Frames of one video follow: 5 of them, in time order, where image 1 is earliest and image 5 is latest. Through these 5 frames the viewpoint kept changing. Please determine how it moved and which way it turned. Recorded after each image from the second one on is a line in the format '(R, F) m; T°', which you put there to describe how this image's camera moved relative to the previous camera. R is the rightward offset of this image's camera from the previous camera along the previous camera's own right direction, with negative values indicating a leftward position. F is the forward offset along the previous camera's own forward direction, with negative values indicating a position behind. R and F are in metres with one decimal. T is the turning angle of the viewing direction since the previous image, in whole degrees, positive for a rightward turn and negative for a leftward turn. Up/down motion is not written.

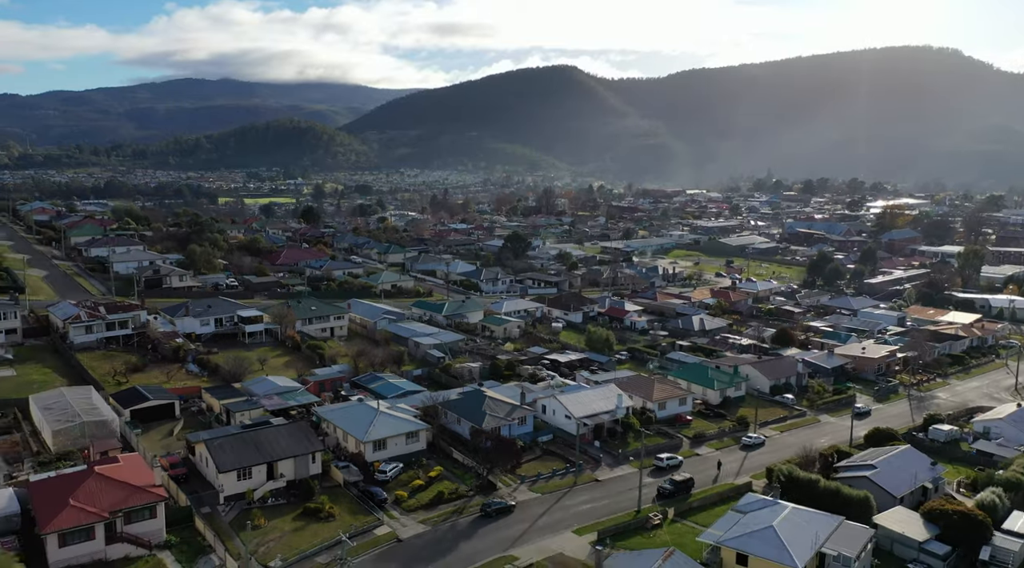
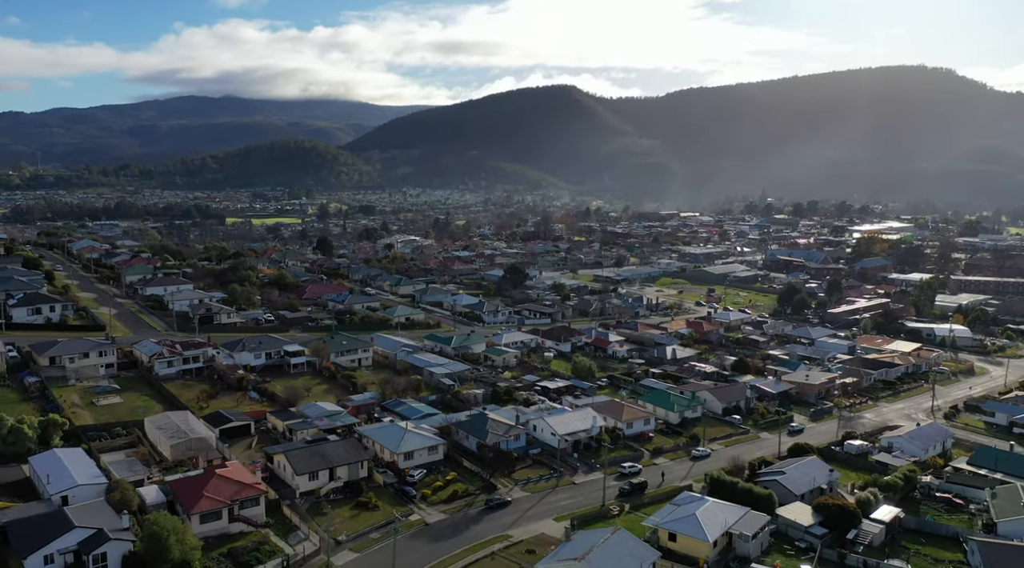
(+0.1, -3.3) m; 0°
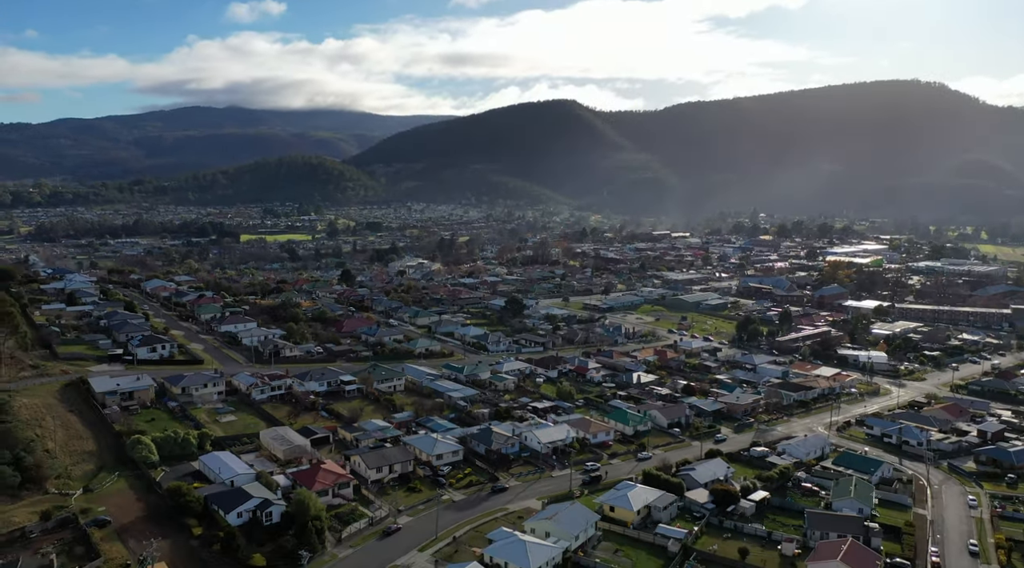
(+0.1, -6.4) m; 0°
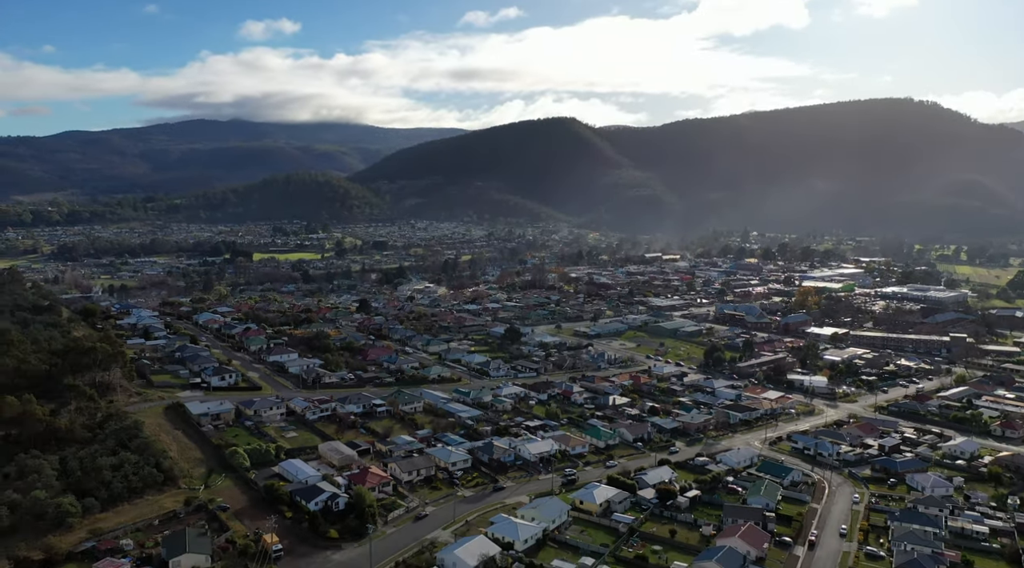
(+0.1, -6.5) m; 0°
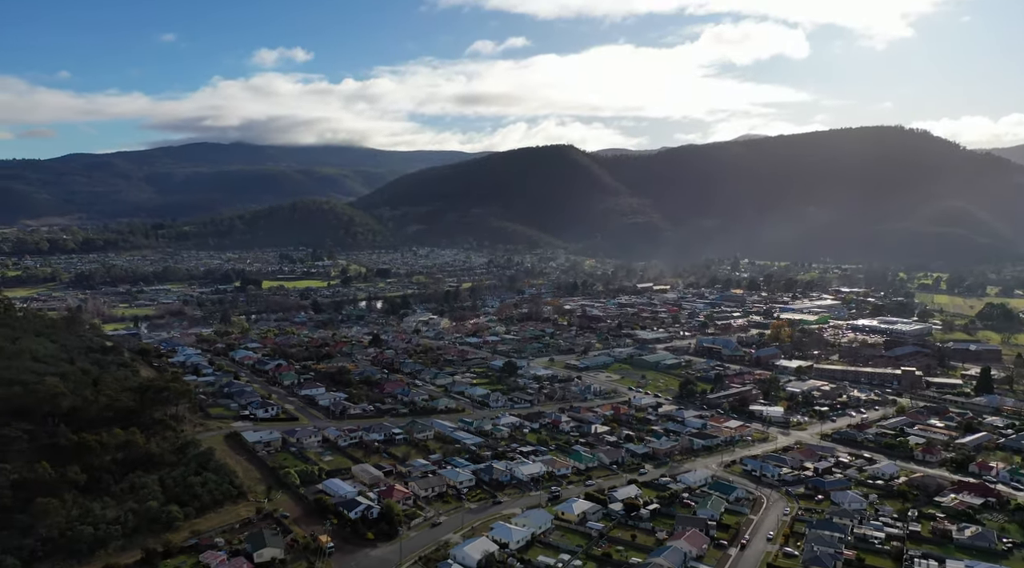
(+0.1, -6.4) m; 0°
